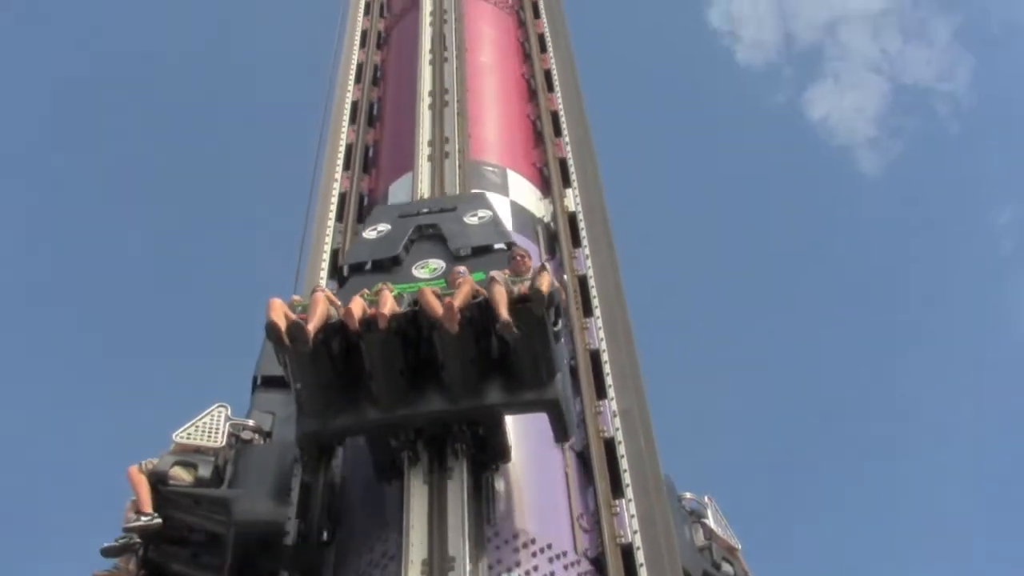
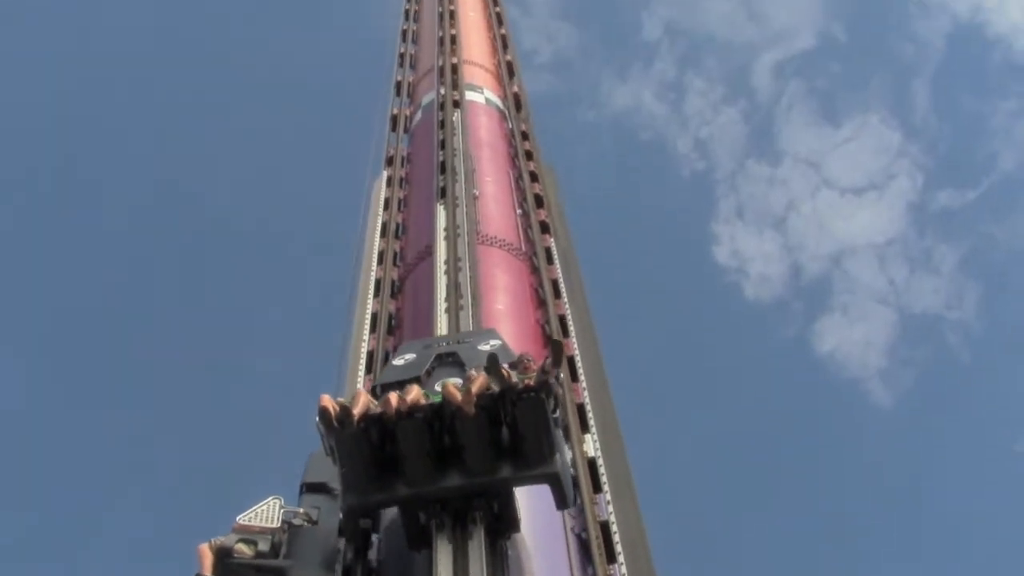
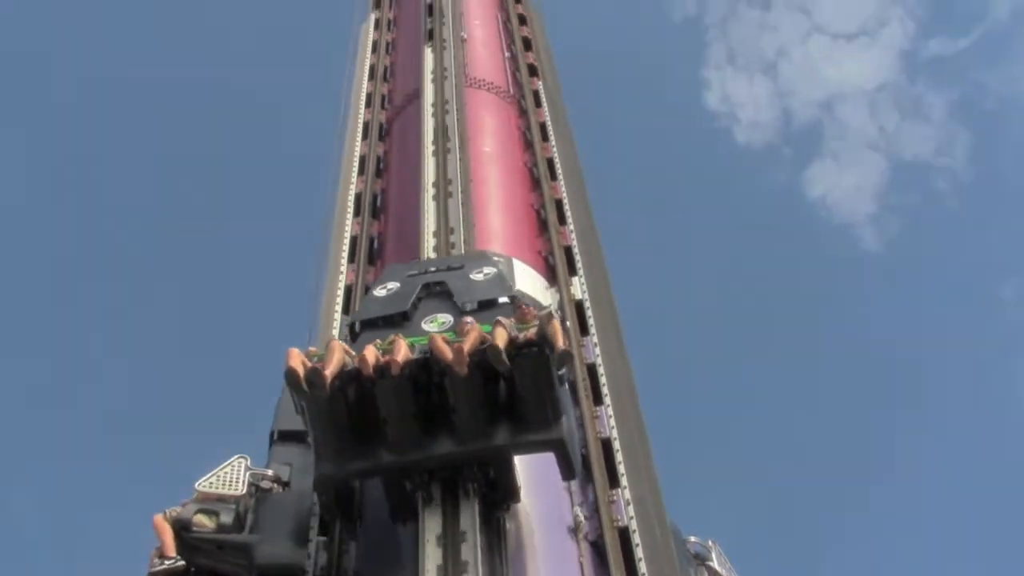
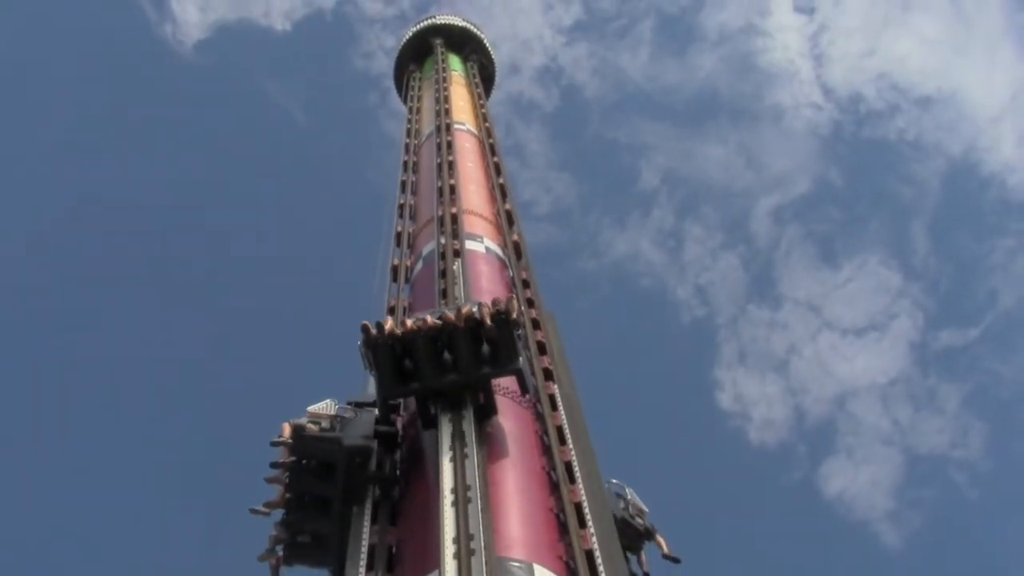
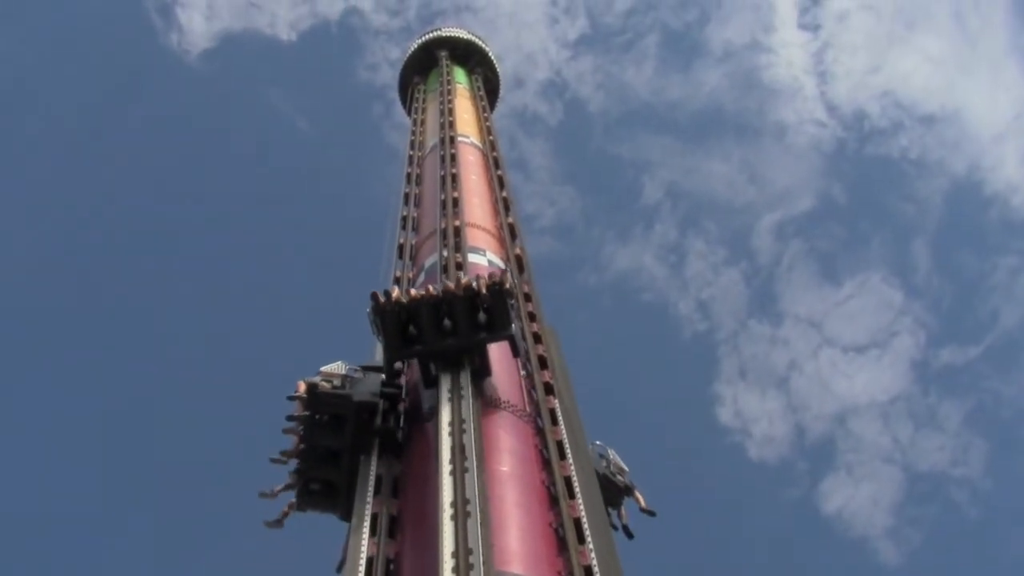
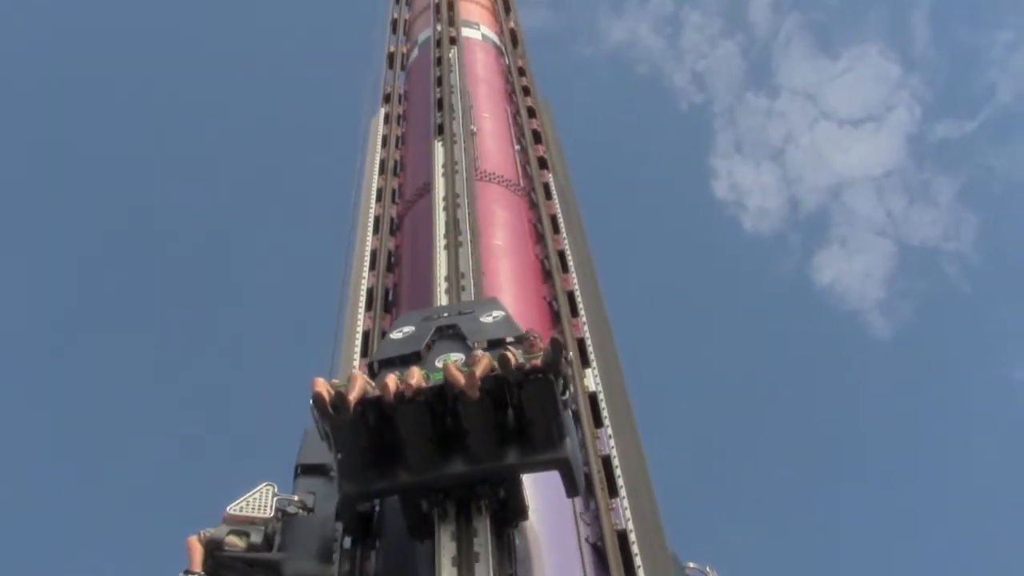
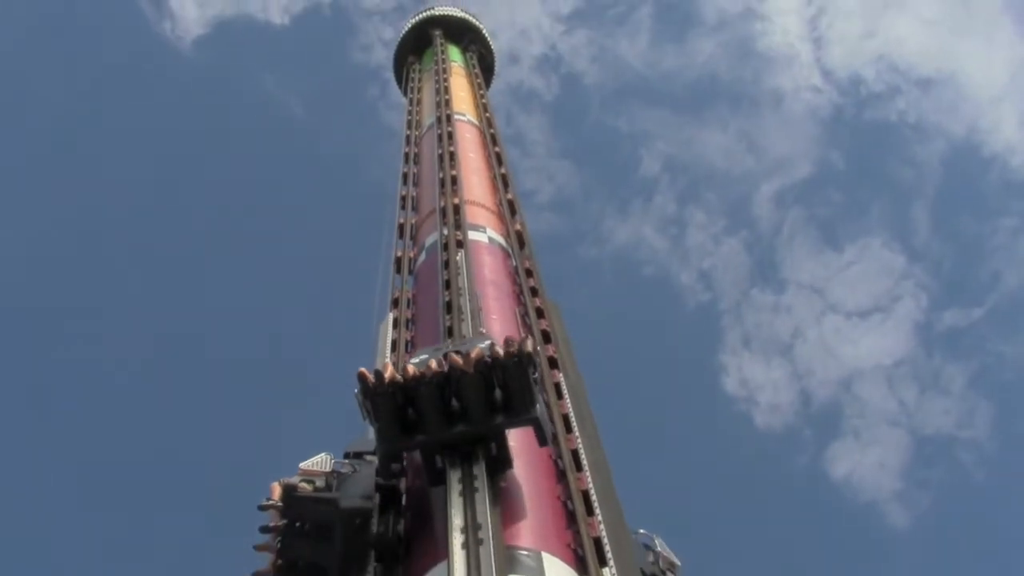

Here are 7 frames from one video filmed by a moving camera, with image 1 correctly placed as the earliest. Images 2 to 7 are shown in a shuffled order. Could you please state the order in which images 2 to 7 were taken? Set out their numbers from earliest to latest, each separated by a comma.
3, 6, 2, 7, 4, 5
